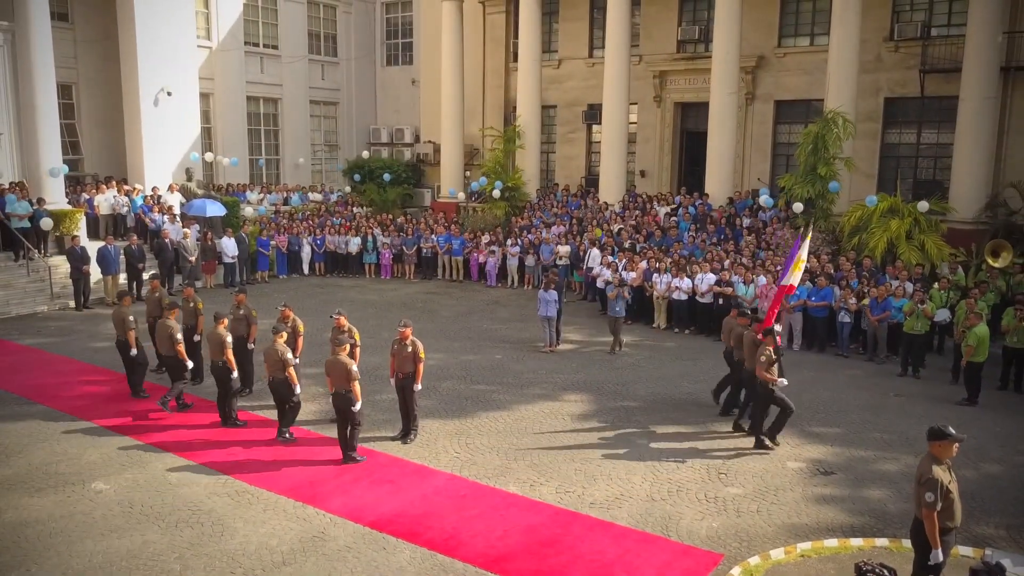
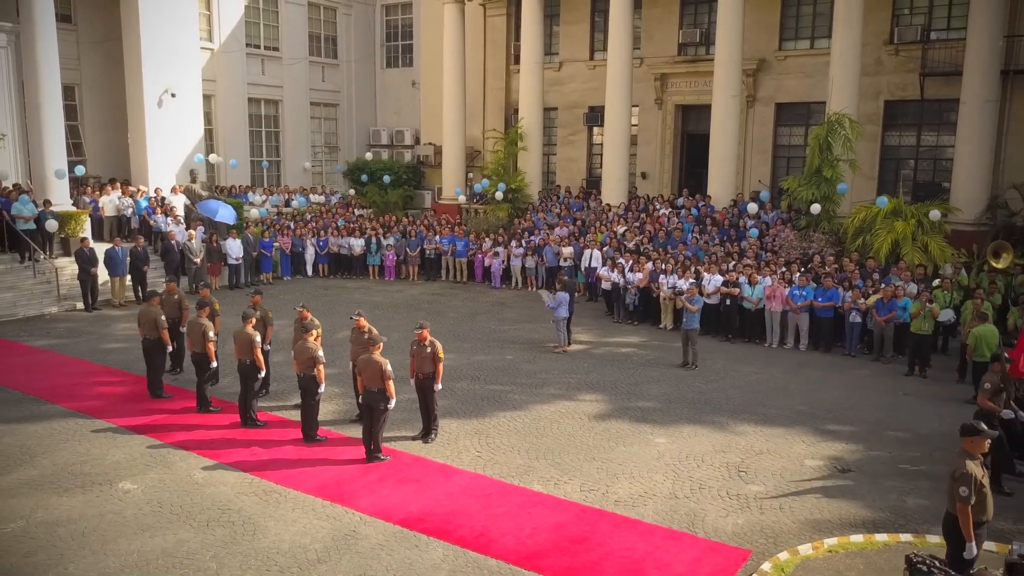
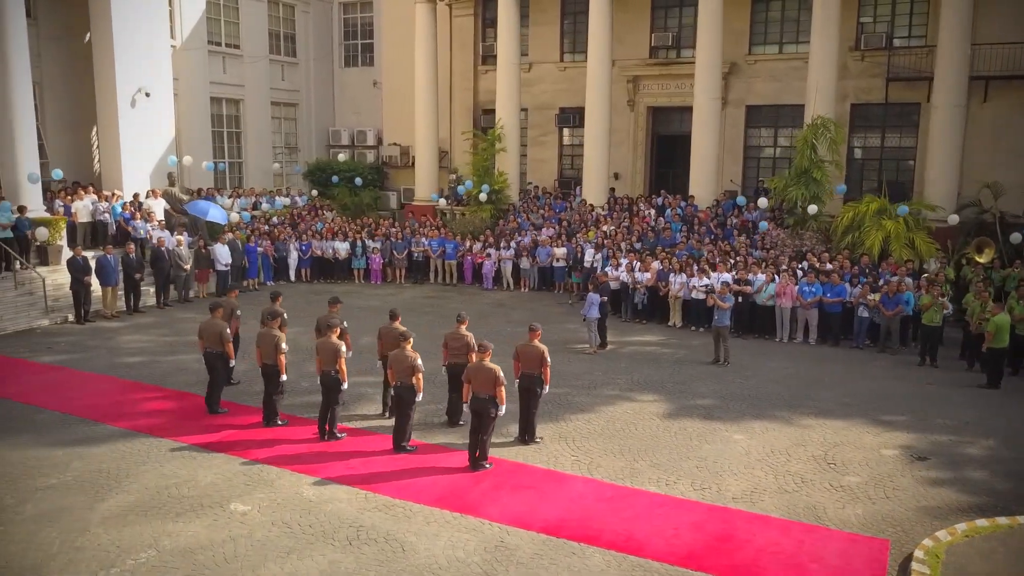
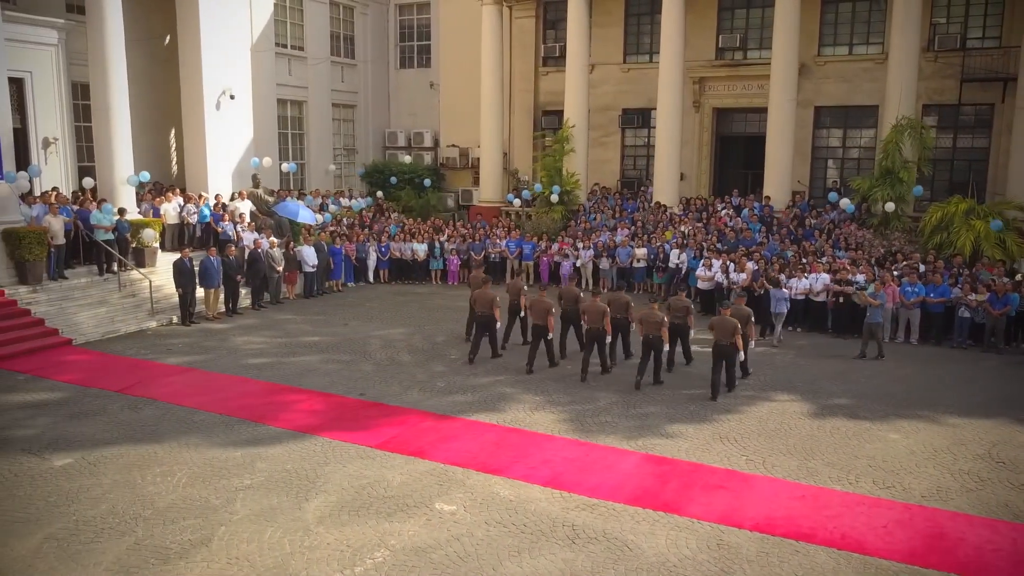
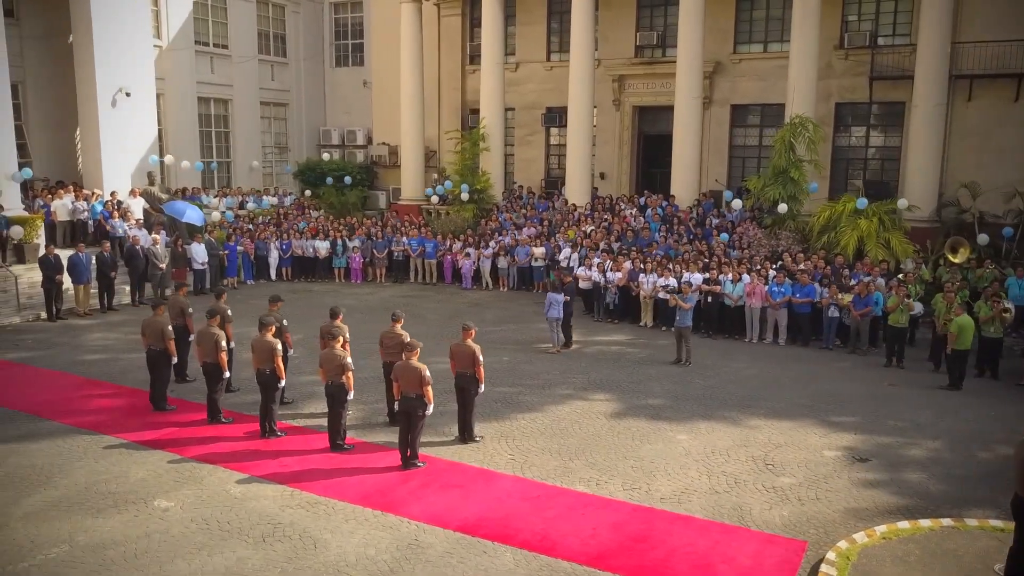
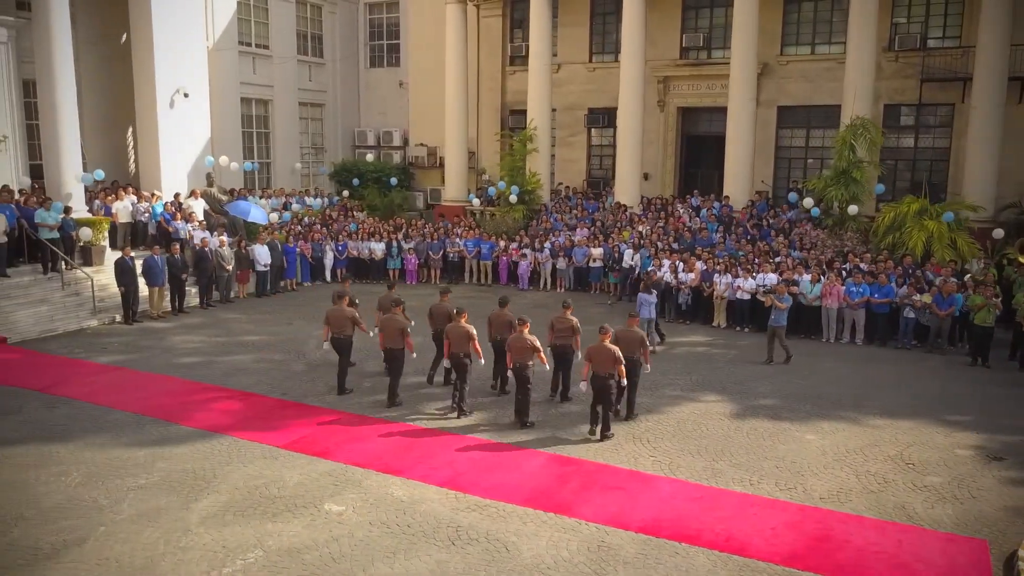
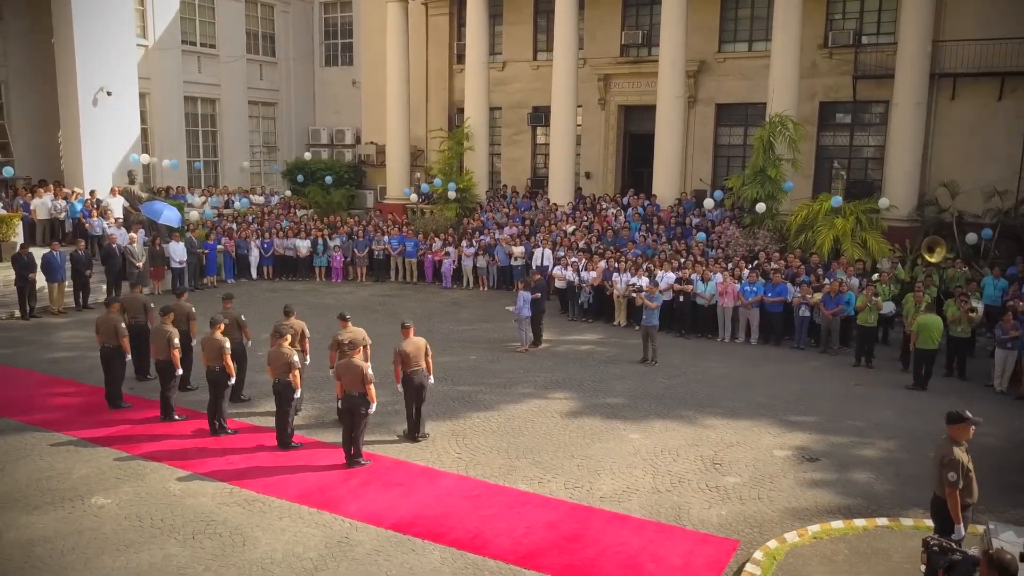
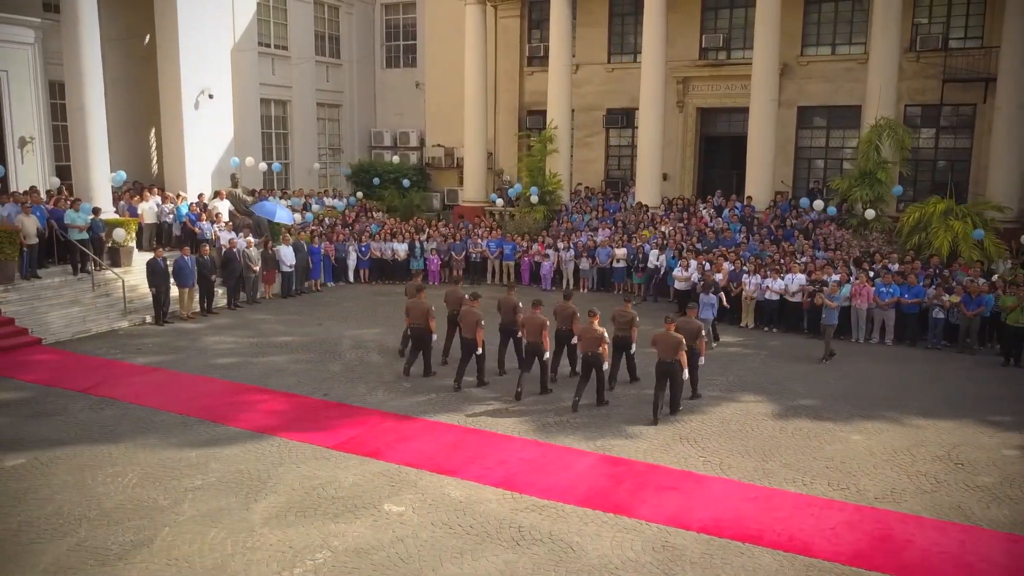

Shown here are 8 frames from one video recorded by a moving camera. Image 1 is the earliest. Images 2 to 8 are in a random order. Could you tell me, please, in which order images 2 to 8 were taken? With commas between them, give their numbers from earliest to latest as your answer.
2, 7, 5, 3, 6, 8, 4
